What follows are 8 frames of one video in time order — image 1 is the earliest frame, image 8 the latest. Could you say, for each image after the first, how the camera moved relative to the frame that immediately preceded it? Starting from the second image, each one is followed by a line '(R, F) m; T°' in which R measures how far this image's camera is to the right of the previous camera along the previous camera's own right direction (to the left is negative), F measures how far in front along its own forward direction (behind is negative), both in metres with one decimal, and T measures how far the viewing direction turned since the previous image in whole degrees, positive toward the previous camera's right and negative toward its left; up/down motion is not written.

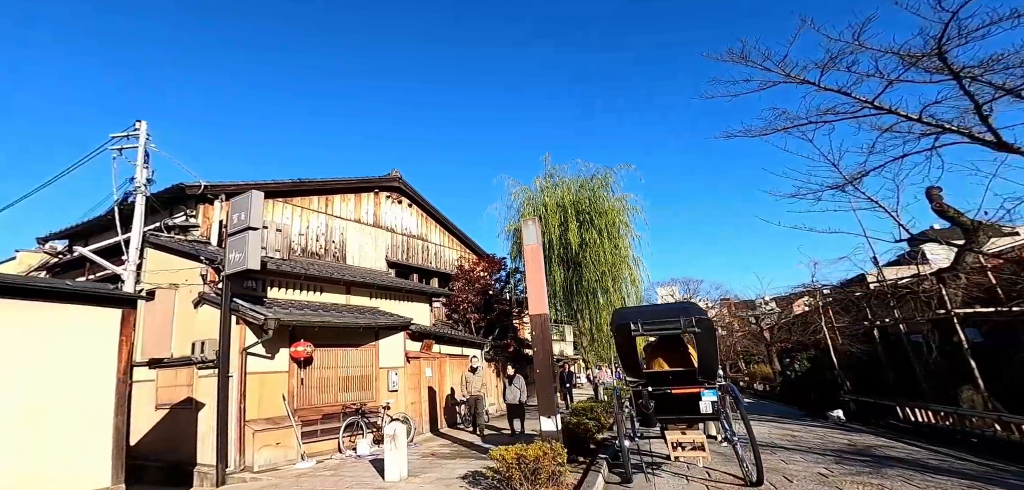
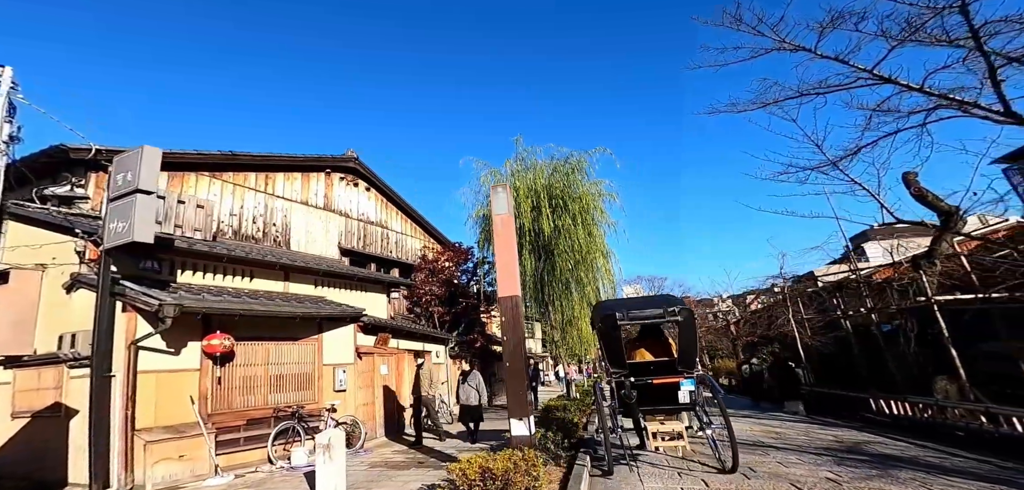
(+0.1, +0.6) m; +3°
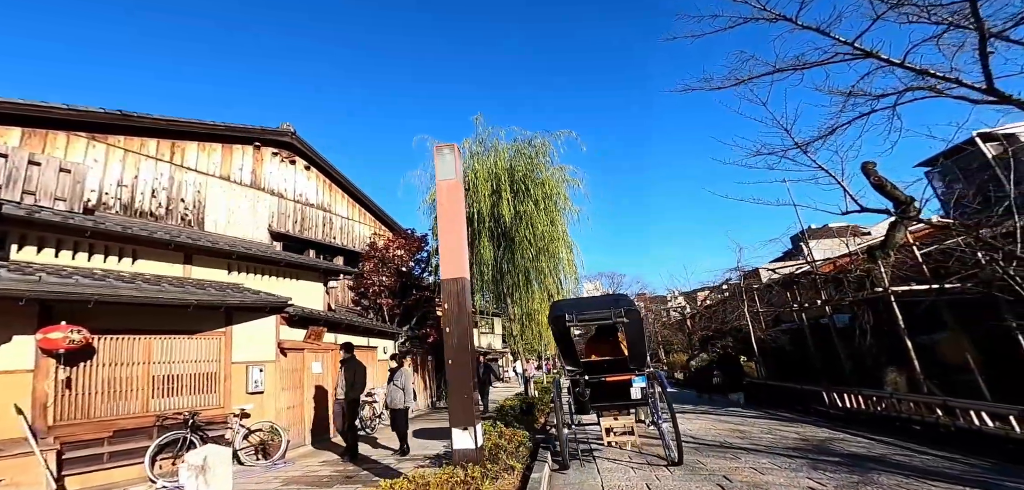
(+0.1, +0.6) m; +4°
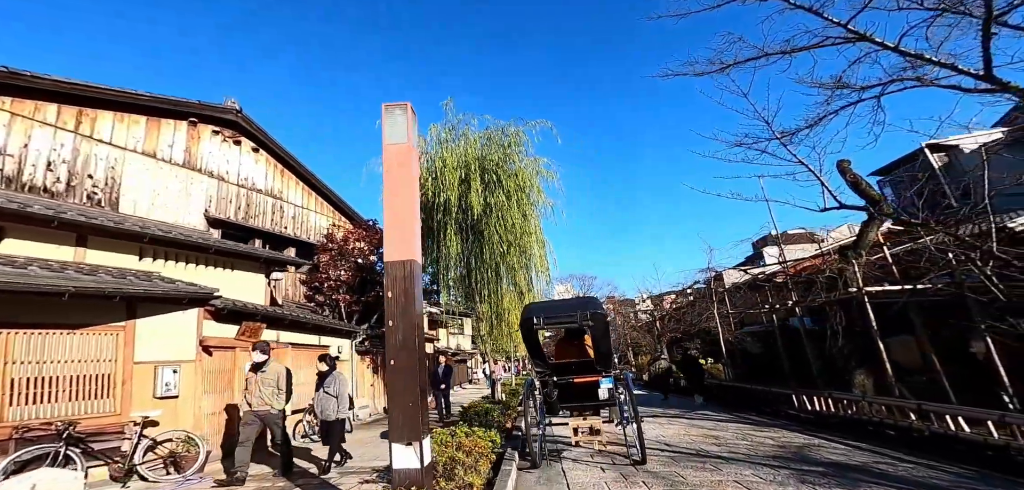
(+0.1, +0.5) m; +3°
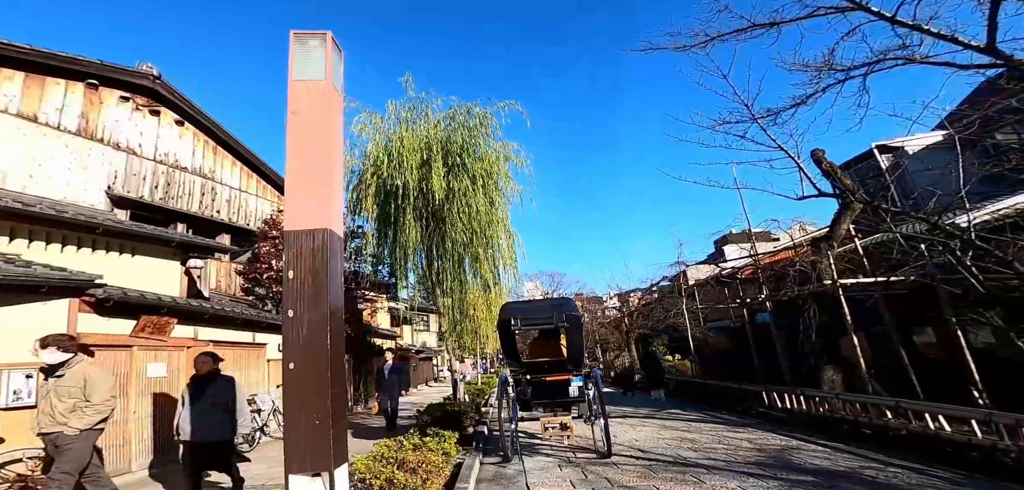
(+0.1, +0.7) m; +4°
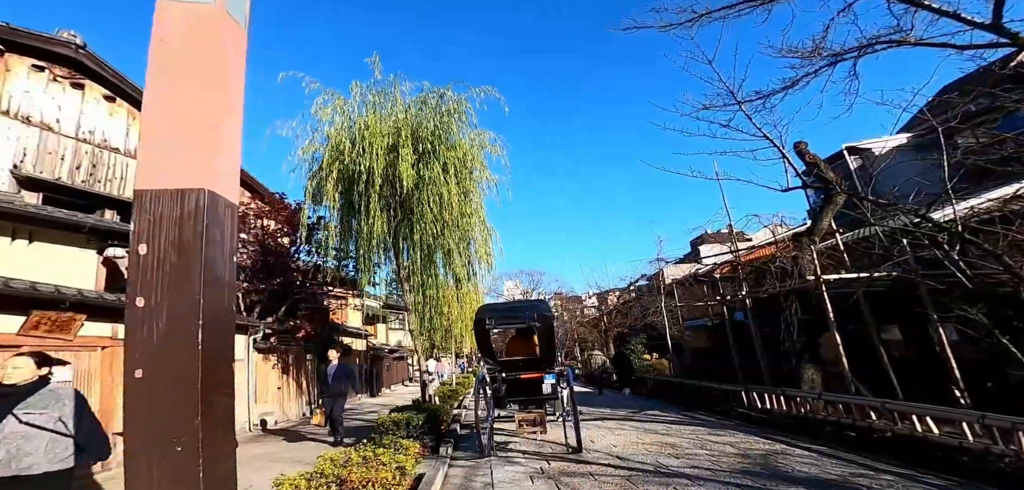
(+0.2, +0.5) m; +2°
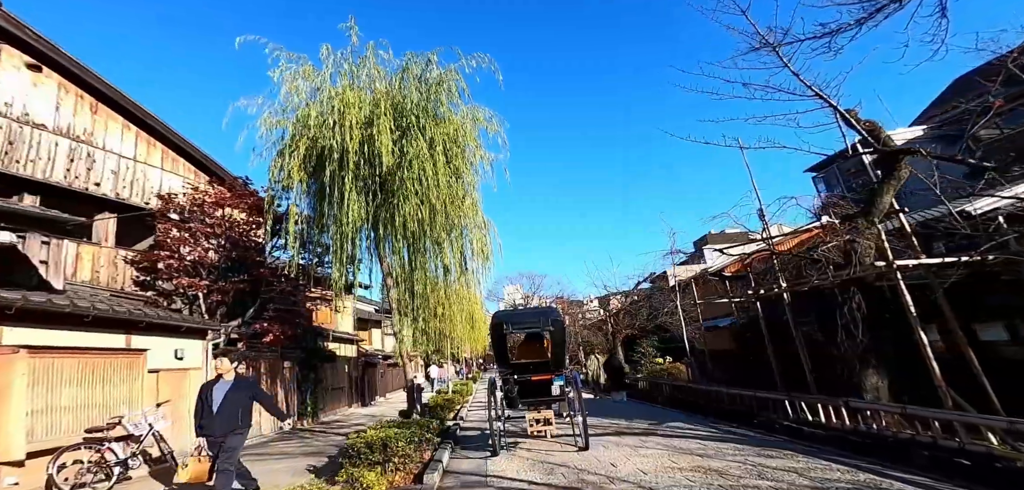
(0.0, +1.4) m; 0°
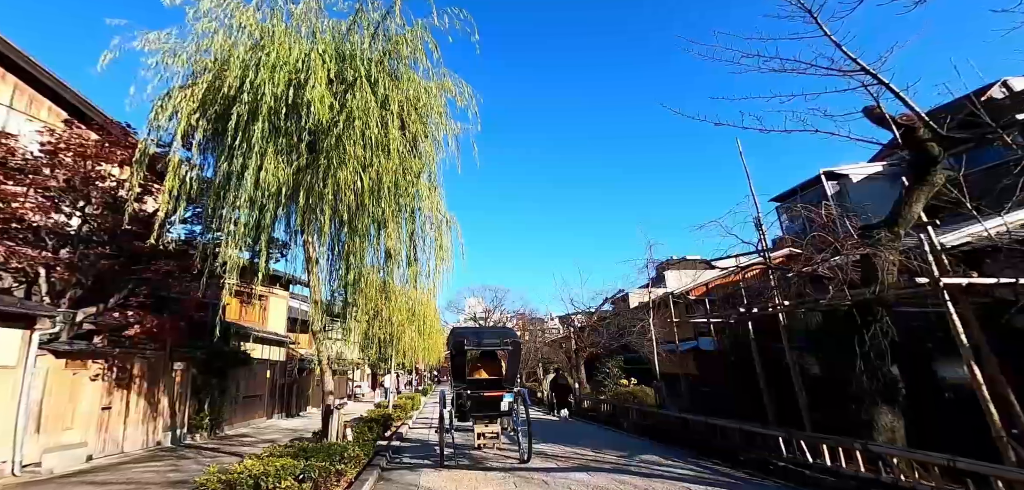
(+0.1, +1.6) m; +4°
